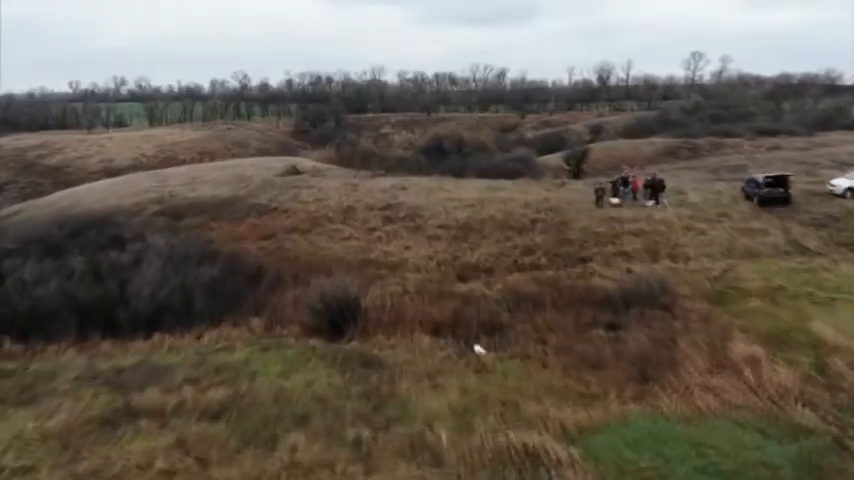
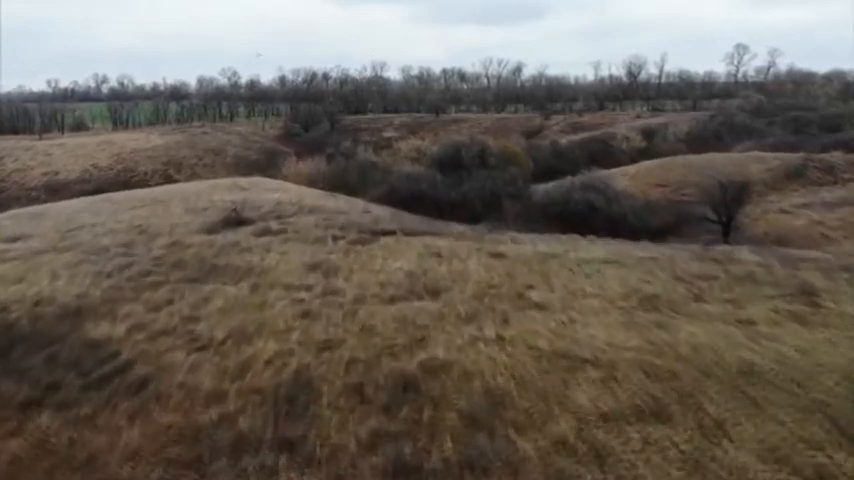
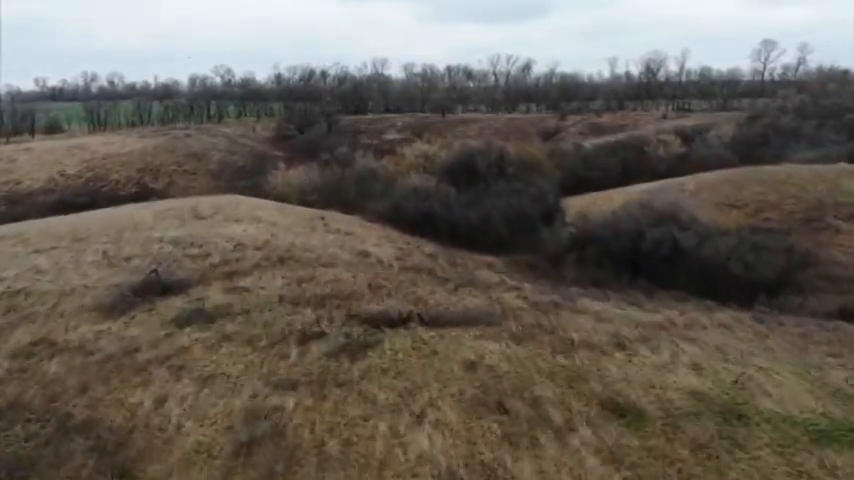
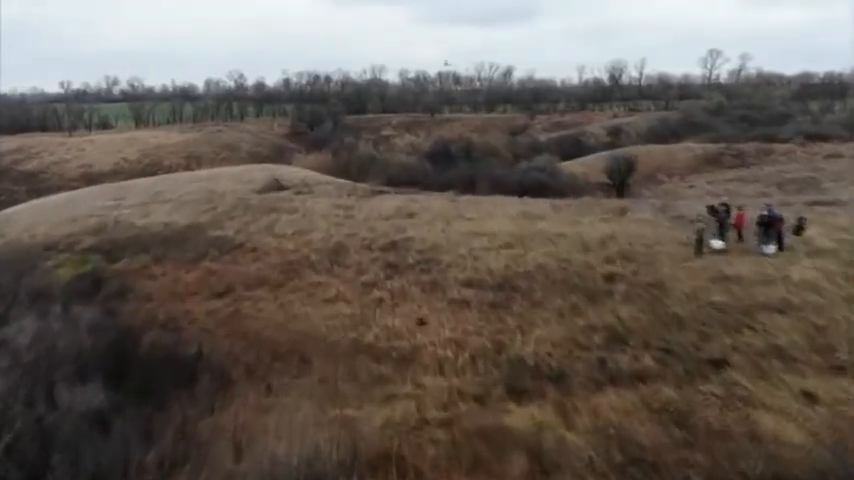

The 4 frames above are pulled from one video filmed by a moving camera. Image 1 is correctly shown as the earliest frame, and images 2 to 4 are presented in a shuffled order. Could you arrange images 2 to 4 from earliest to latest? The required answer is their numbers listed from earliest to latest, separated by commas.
4, 2, 3
